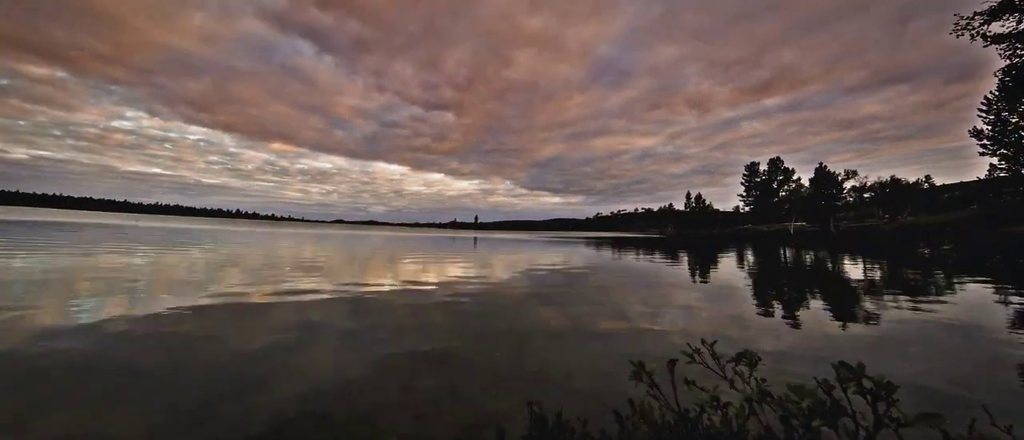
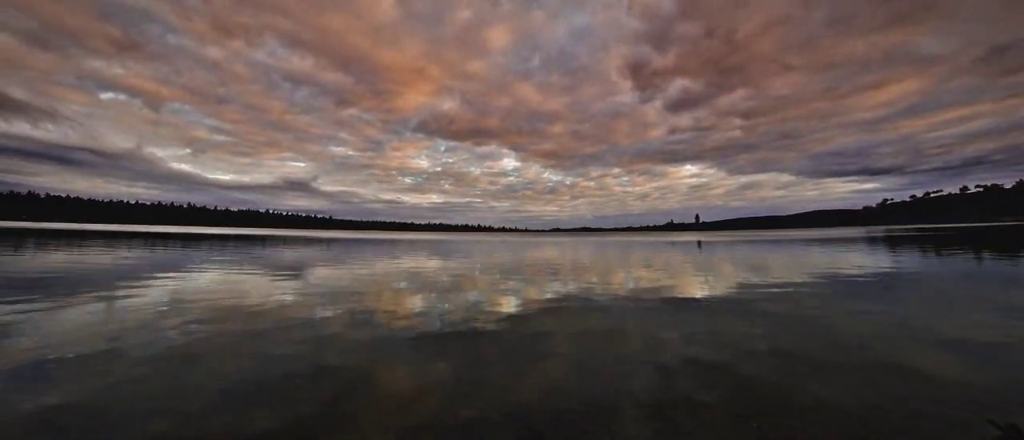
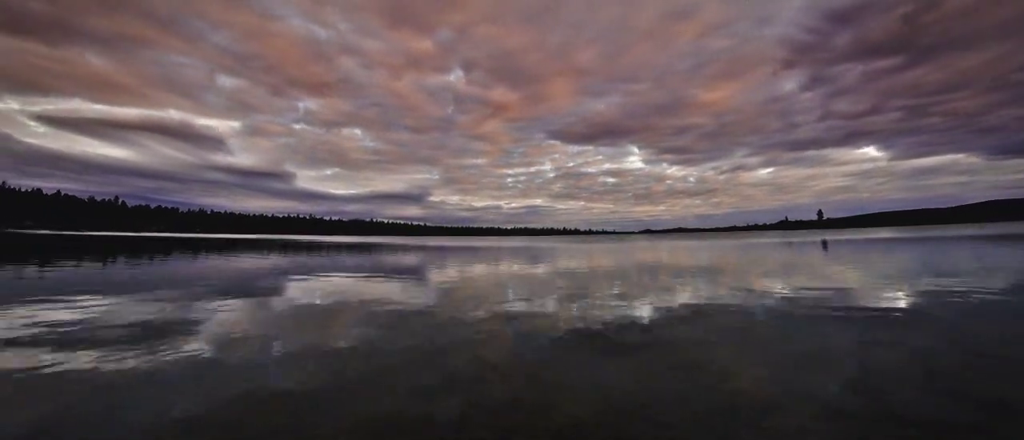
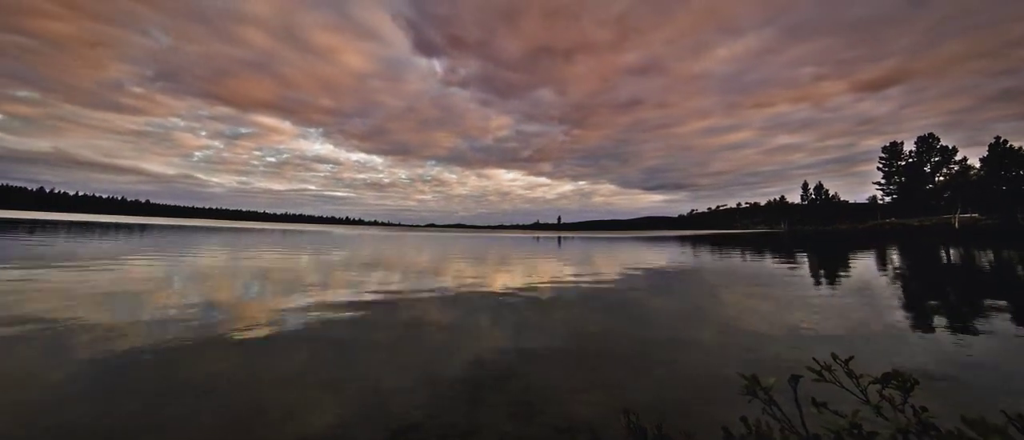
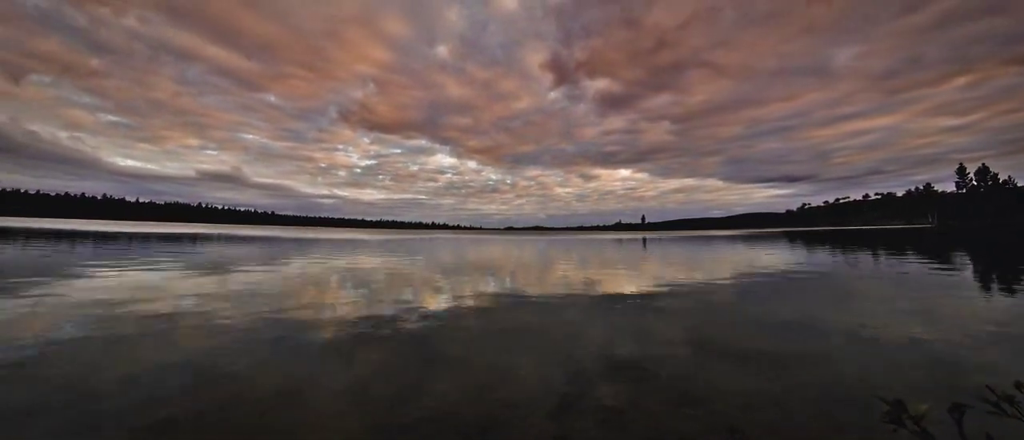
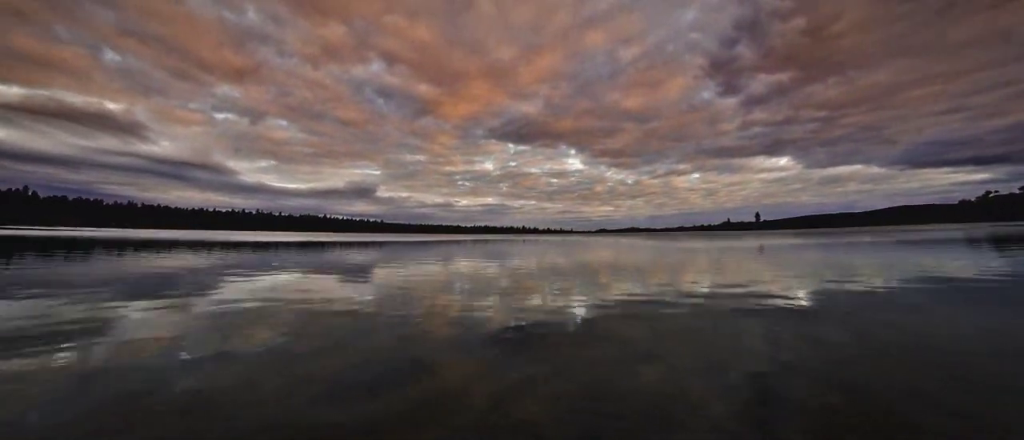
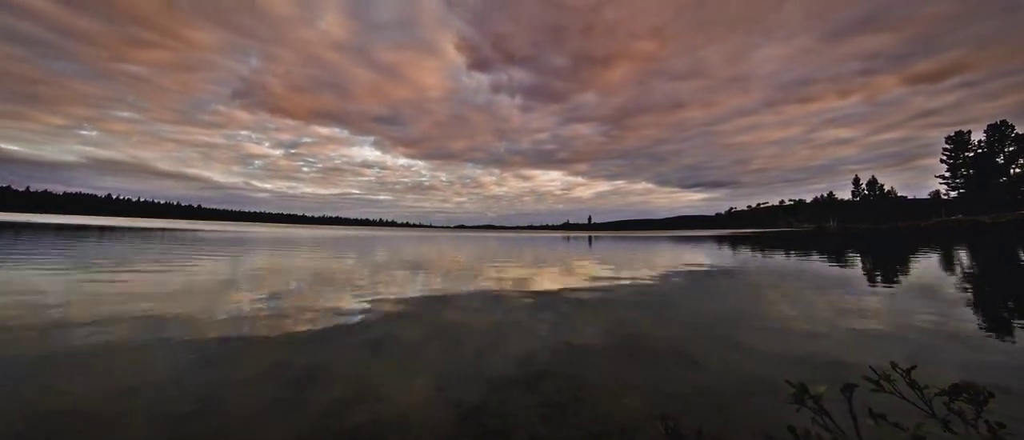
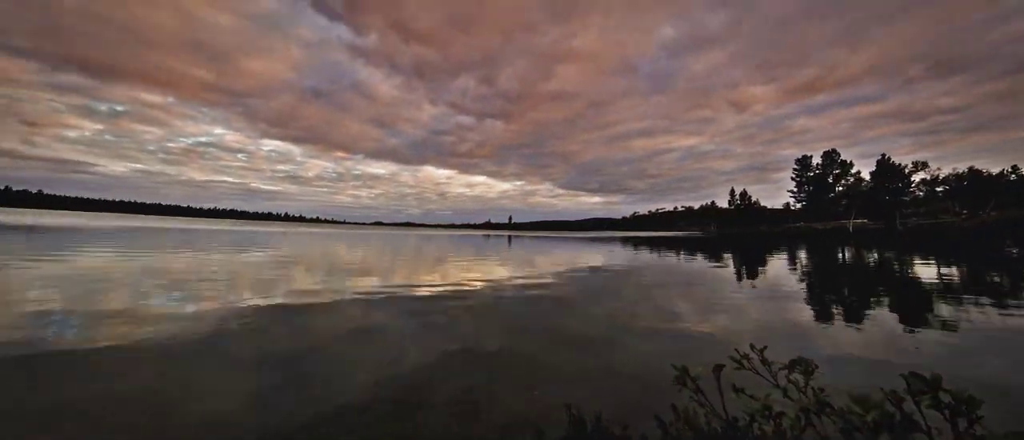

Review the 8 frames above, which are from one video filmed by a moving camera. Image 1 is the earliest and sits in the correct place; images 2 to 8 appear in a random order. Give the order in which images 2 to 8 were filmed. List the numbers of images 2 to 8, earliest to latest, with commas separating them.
8, 4, 7, 5, 2, 6, 3
